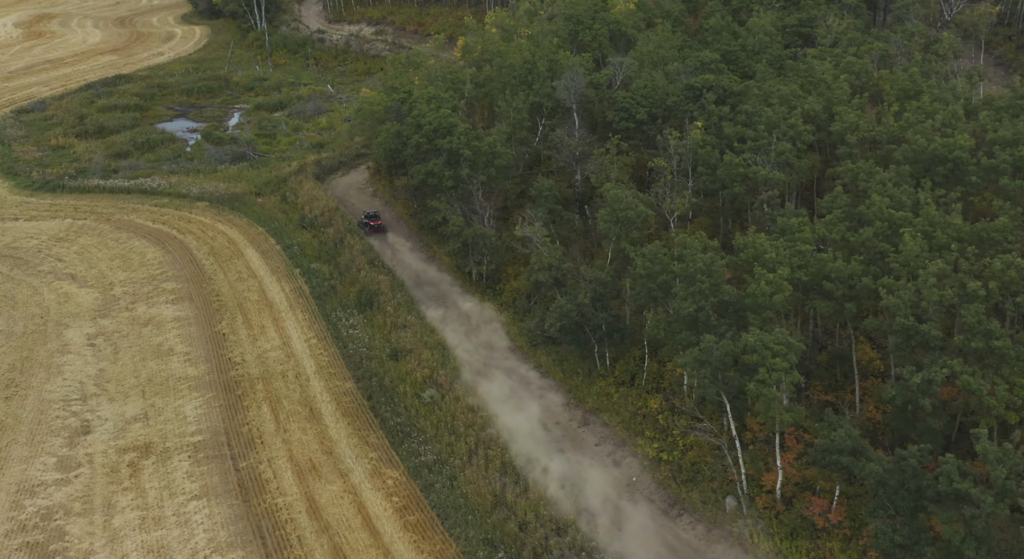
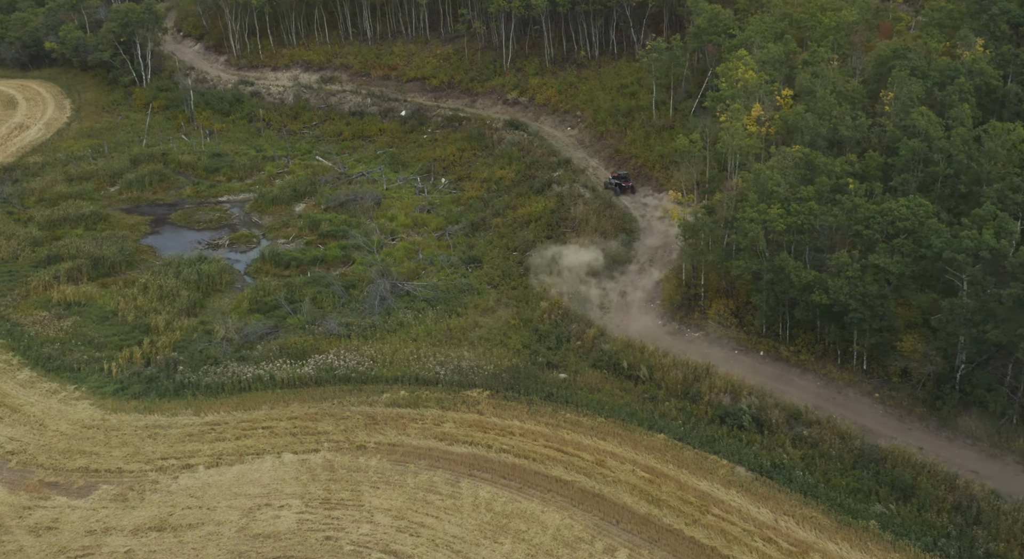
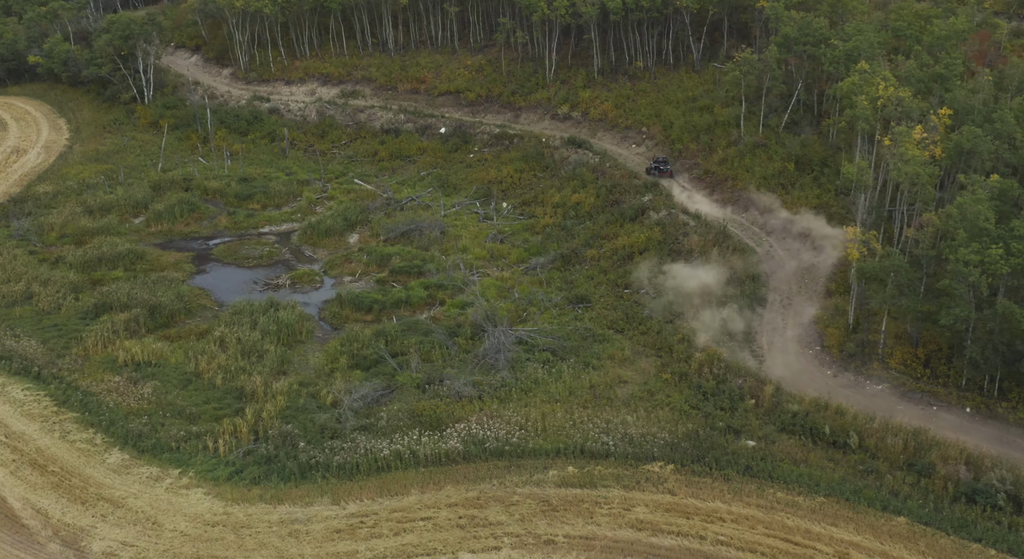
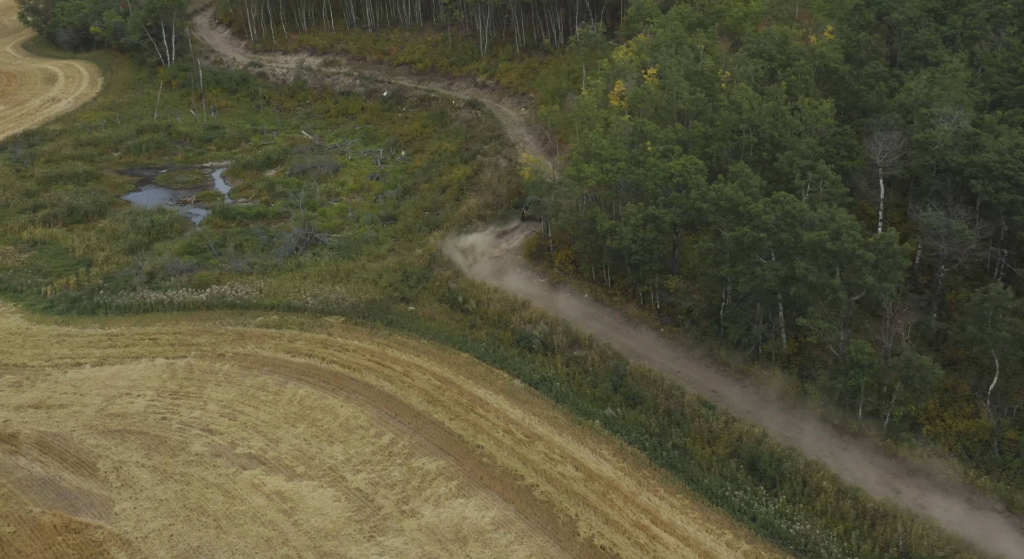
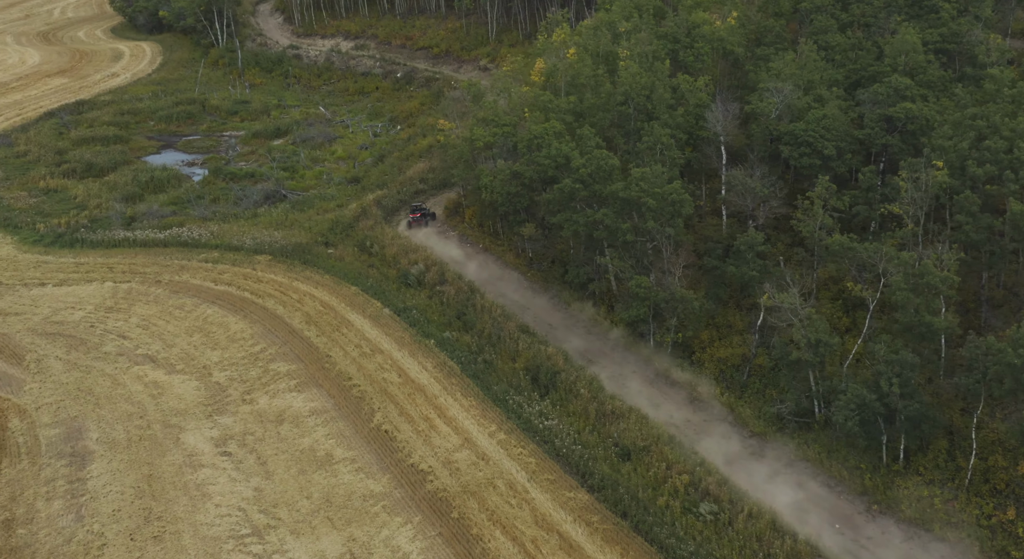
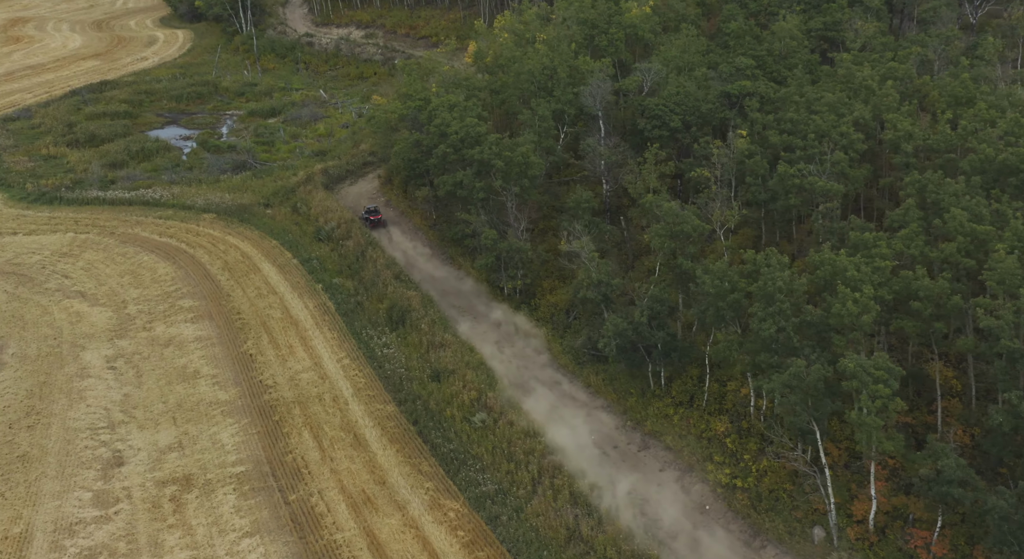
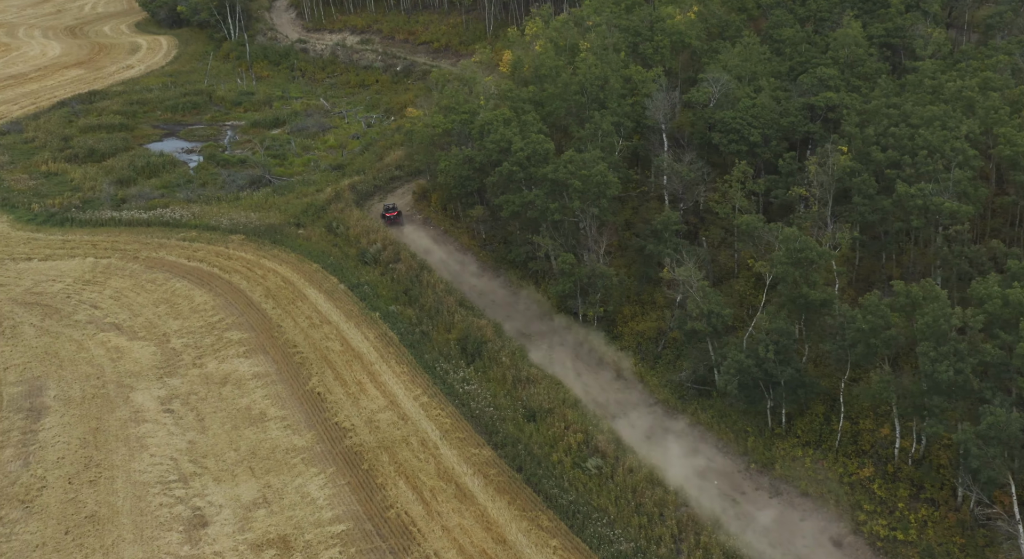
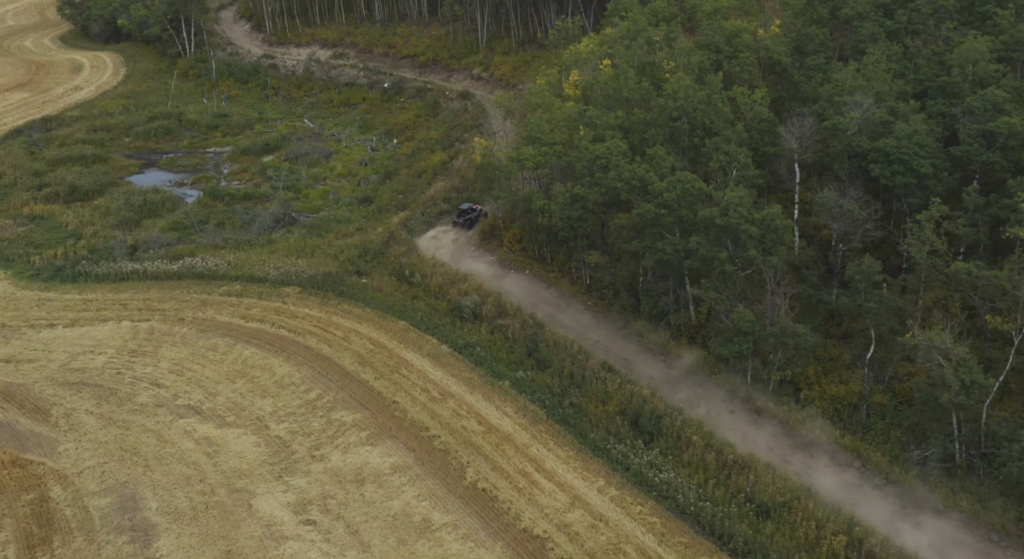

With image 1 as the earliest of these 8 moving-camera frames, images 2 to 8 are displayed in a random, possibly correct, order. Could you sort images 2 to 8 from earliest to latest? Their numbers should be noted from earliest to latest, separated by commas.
6, 7, 5, 8, 4, 2, 3
